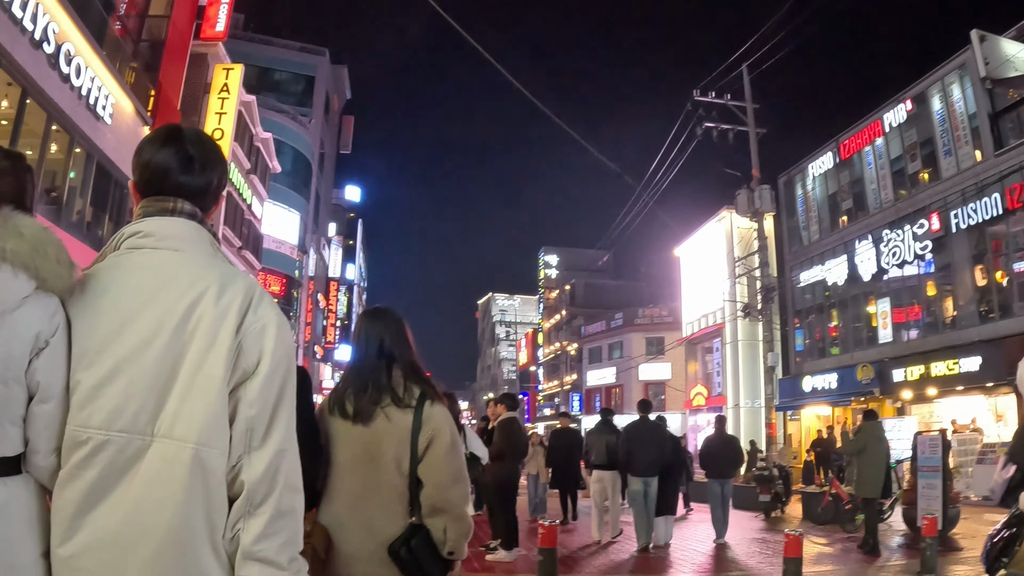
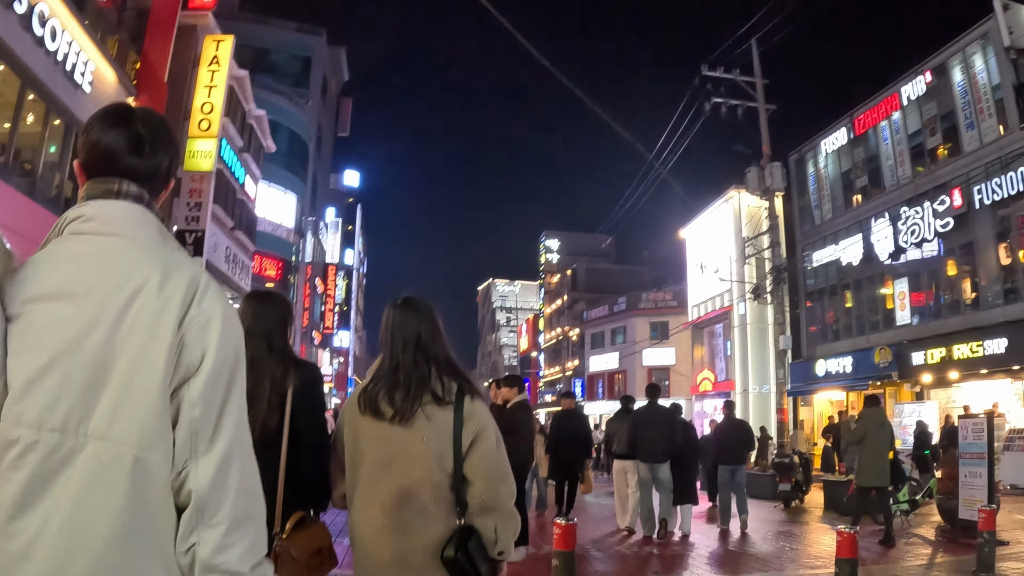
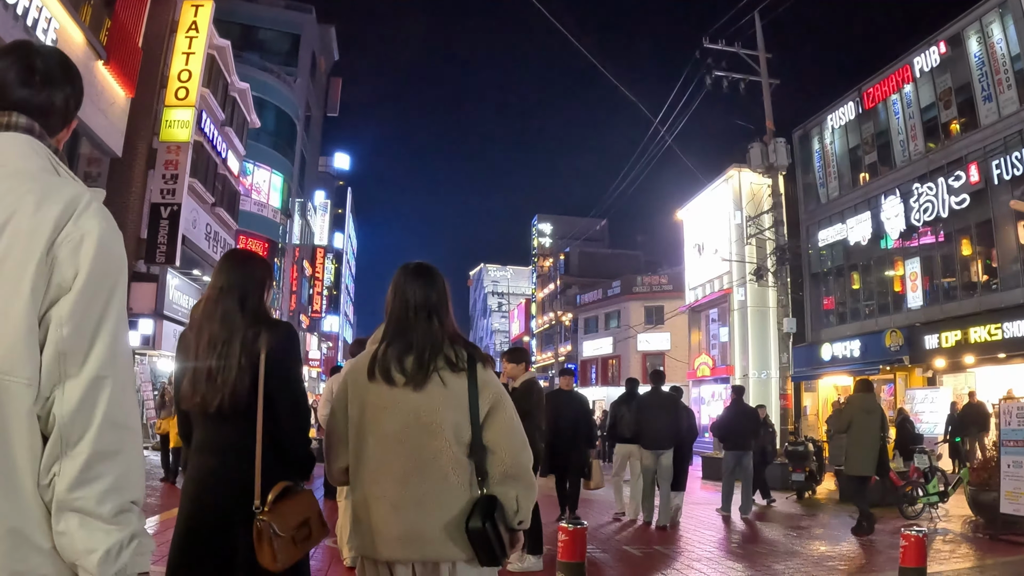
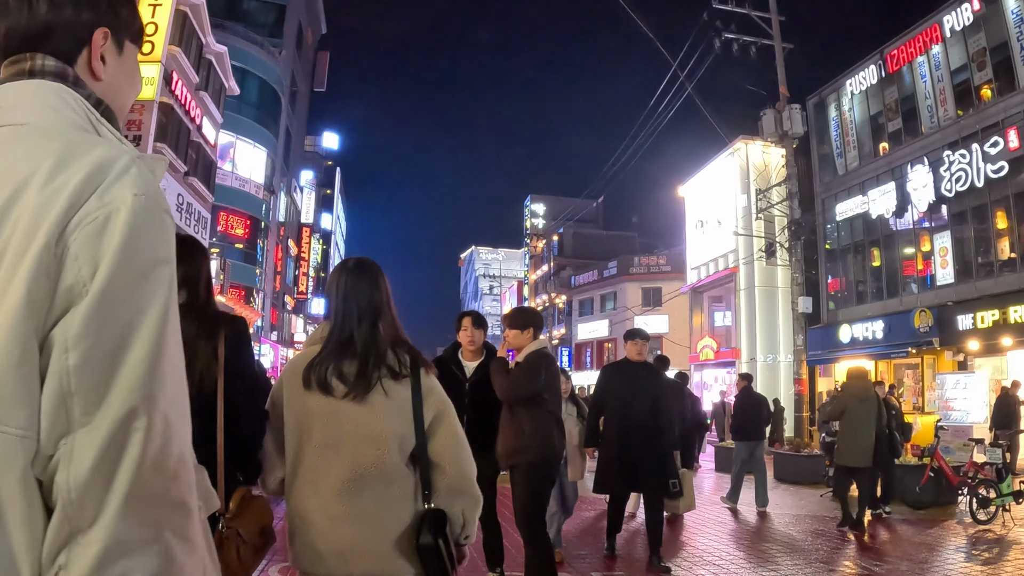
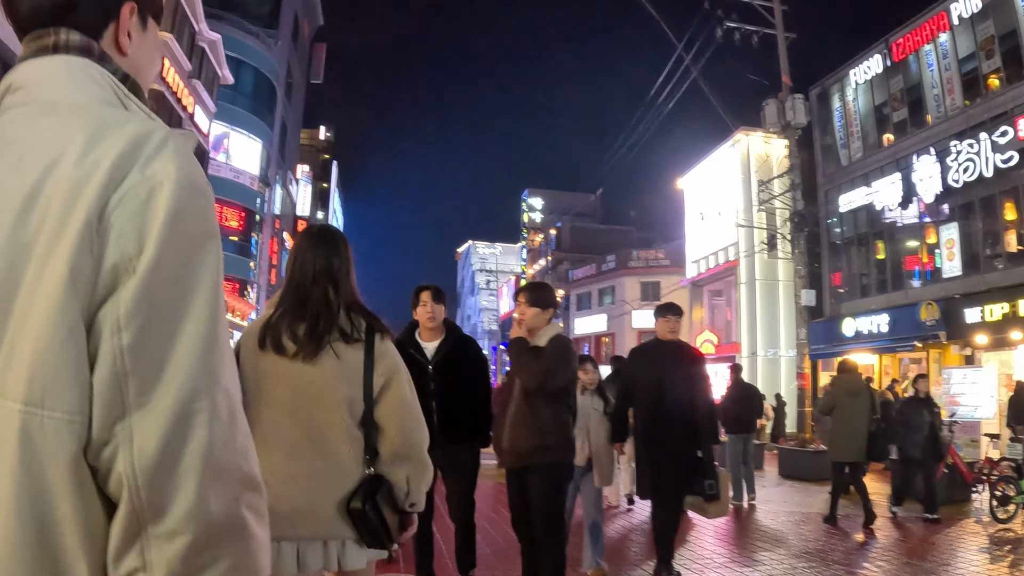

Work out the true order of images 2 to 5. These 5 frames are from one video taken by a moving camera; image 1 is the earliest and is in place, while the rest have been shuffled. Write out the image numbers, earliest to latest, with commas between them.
2, 3, 4, 5
